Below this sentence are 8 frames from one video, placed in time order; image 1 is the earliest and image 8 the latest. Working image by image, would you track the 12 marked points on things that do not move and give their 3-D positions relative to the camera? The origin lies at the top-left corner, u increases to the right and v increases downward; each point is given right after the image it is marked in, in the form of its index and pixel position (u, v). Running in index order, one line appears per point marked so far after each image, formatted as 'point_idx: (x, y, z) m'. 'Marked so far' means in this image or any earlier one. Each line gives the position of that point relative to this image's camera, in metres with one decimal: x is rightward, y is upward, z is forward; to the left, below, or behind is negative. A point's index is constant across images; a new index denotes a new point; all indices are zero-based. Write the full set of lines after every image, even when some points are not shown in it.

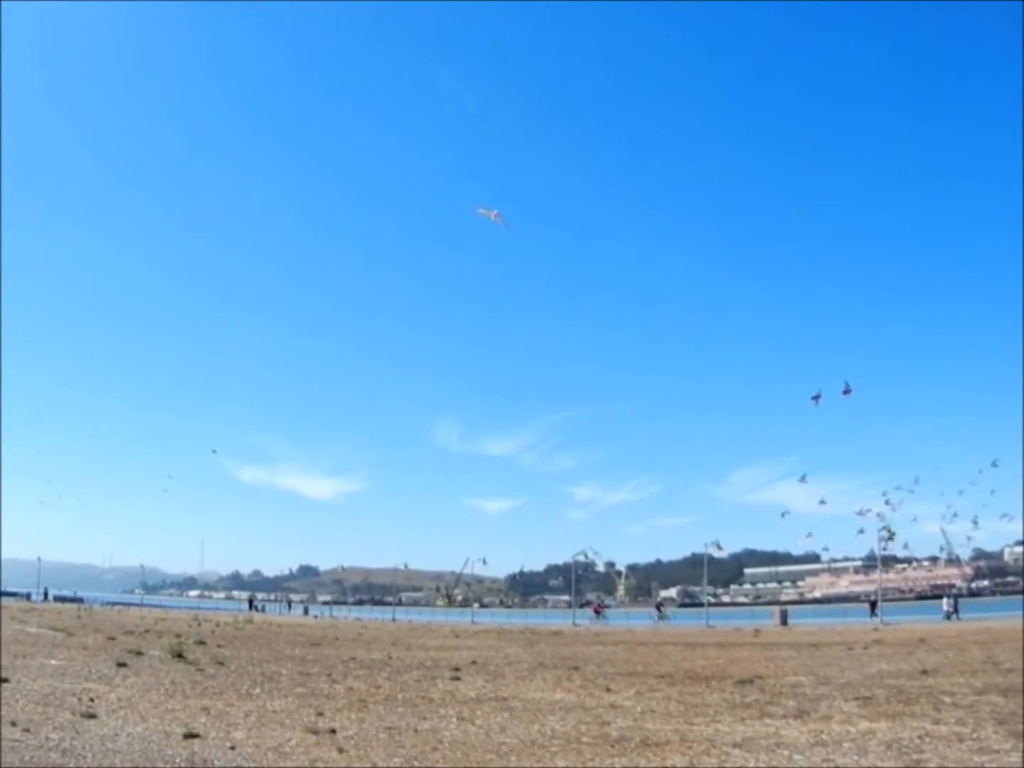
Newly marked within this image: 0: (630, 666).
0: (+1.2, -3.2, +11.3) m
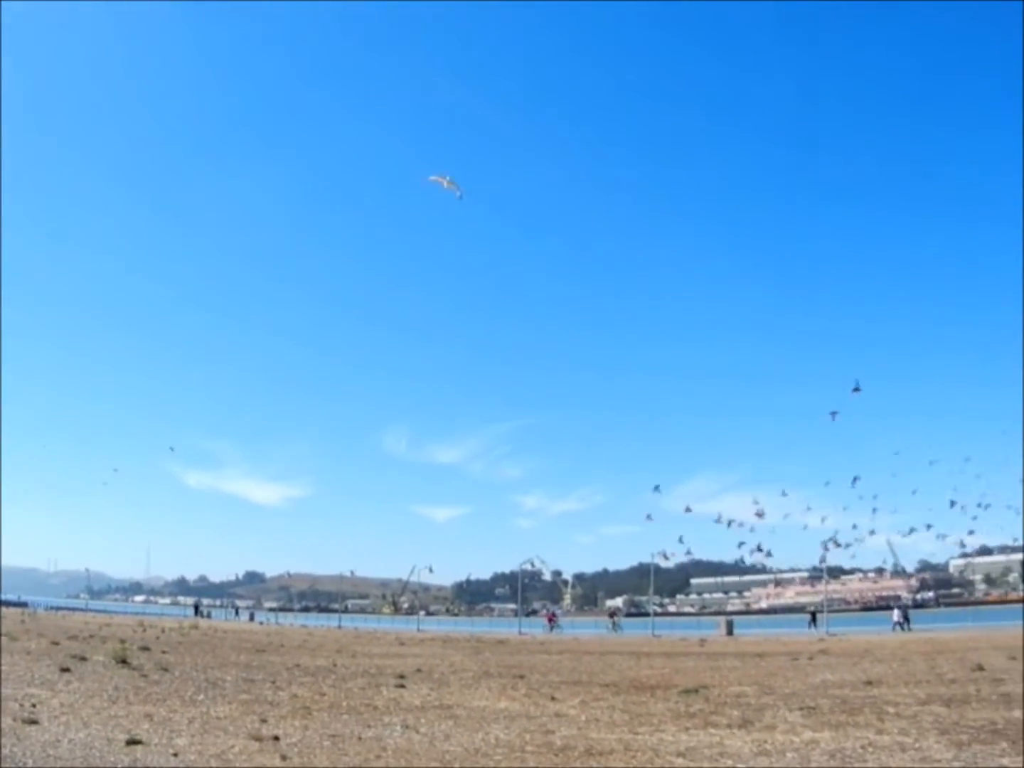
0: (+0.6, -3.3, +11.2) m
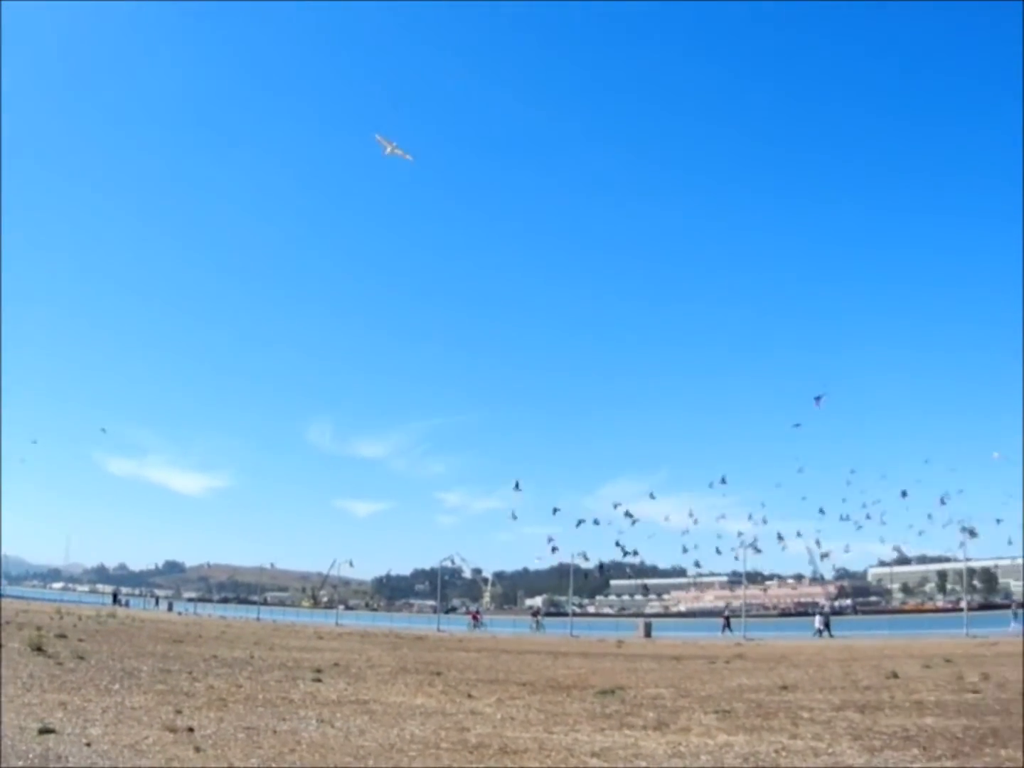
0: (-0.3, -3.3, +11.2) m
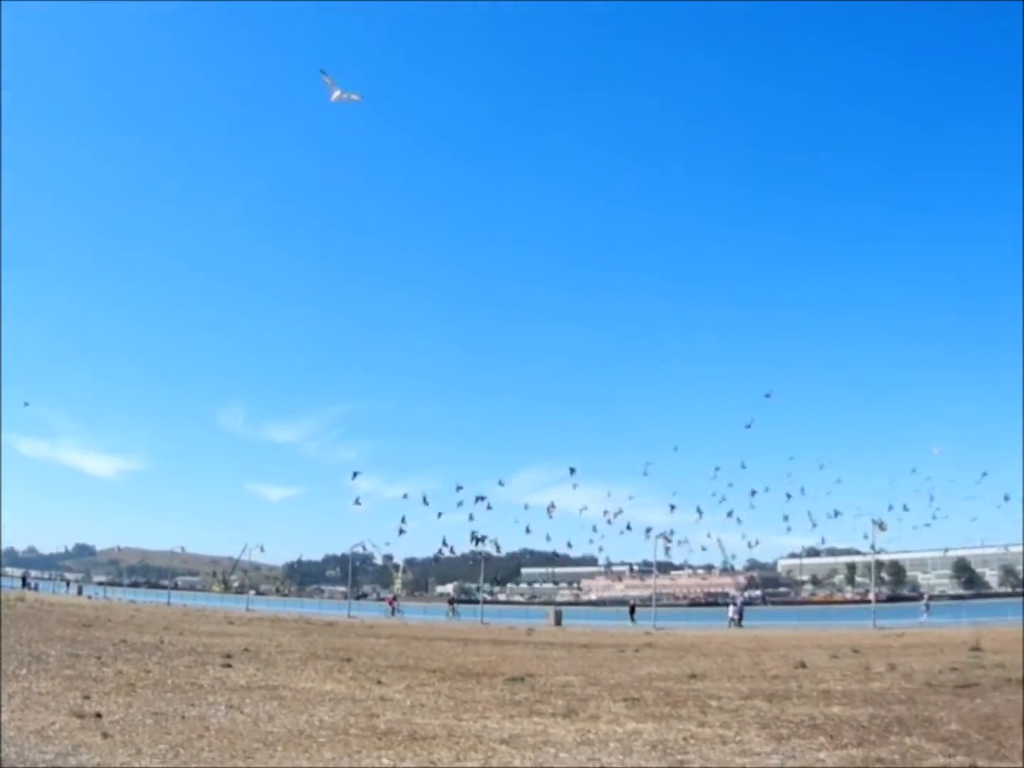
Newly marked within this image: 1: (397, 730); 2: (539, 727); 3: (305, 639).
0: (-1.3, -3.1, +11.1) m
1: (-1.2, -3.6, +10.3) m
2: (+0.3, -3.6, +10.4) m
3: (-2.4, -2.9, +11.4) m
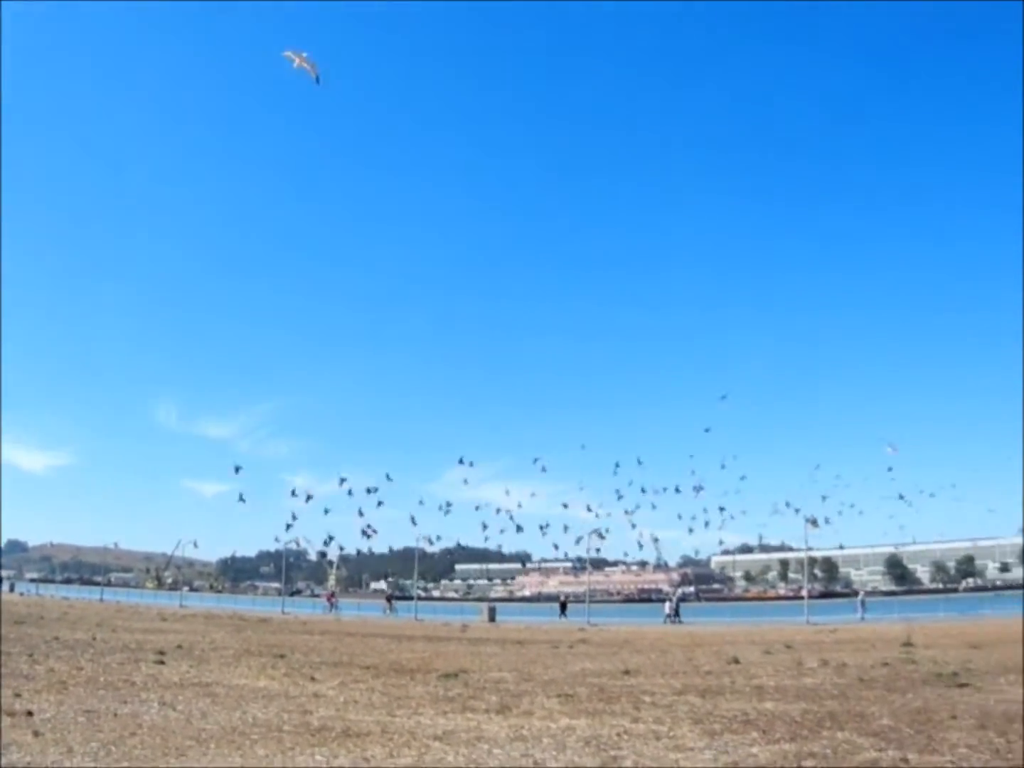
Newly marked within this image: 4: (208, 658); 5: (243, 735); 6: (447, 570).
0: (-2.0, -3.0, +11.1) m
1: (-1.9, -3.5, +10.2) m
2: (-0.4, -3.5, +10.3) m
3: (-3.2, -2.9, +11.3) m
4: (-3.5, -3.2, +11.5) m
5: (-2.8, -3.6, +10.1) m
6: (-0.7, -2.0, +10.4) m
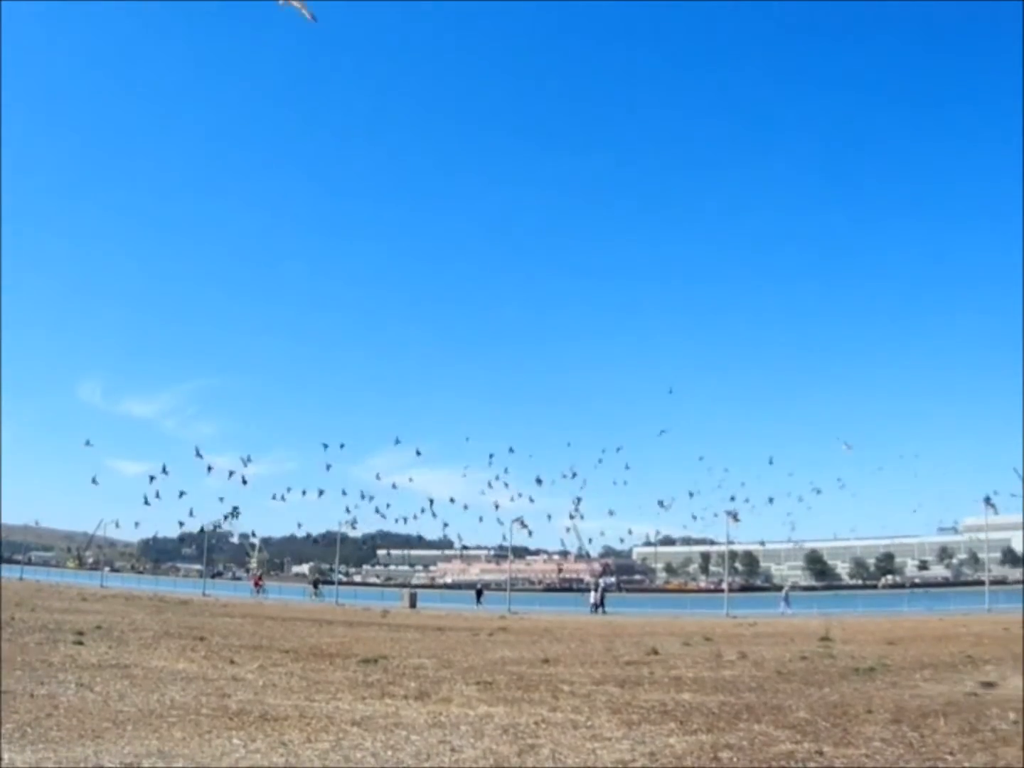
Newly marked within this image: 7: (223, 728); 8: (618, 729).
0: (-2.8, -2.8, +11.0) m
1: (-2.7, -3.4, +10.2) m
2: (-1.3, -3.4, +10.3) m
3: (-4.0, -2.6, +11.3) m
4: (-4.4, -2.9, +11.4) m
5: (-3.6, -3.4, +10.1) m
6: (-1.5, -1.8, +10.4) m
7: (-2.9, -3.4, +9.9) m
8: (+1.0, -3.5, +10.1) m
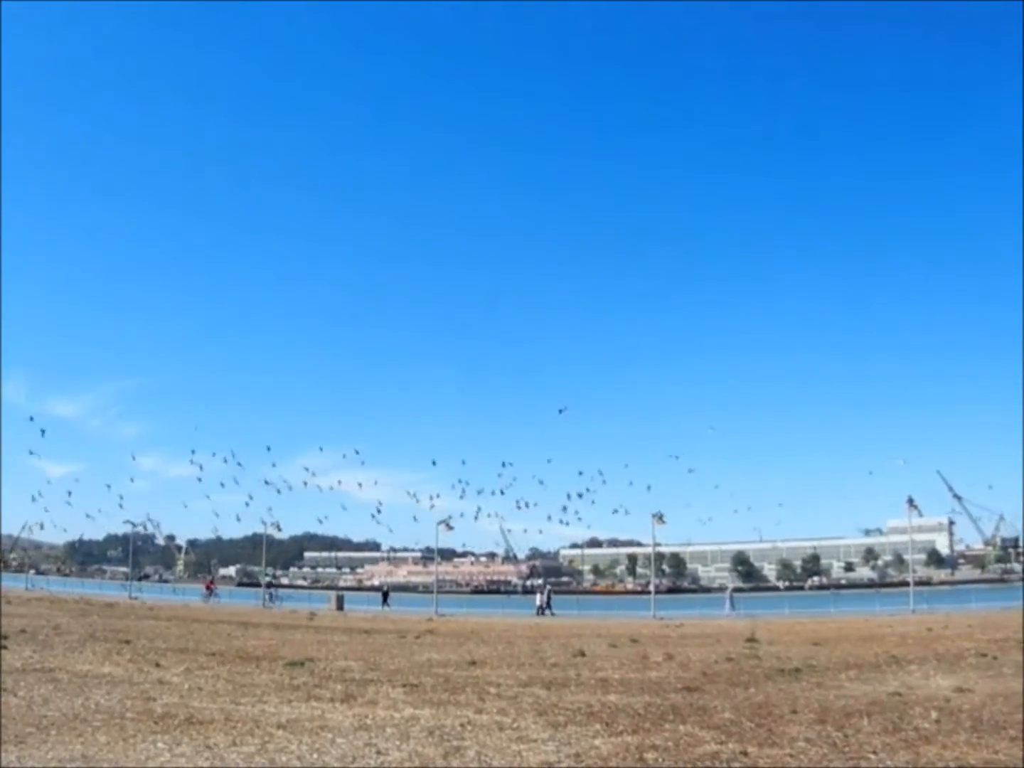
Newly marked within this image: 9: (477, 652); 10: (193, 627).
0: (-3.6, -2.9, +11.0) m
1: (-3.5, -3.4, +10.2) m
2: (-2.0, -3.4, +10.3) m
3: (-4.8, -2.7, +11.2) m
4: (-5.2, -3.0, +11.3) m
5: (-4.4, -3.4, +10.0) m
6: (-2.3, -1.8, +10.4) m
7: (-3.7, -3.5, +9.9) m
8: (+0.3, -3.6, +10.1) m
9: (-0.3, -3.0, +11.0) m
10: (-3.4, -2.7, +10.8) m
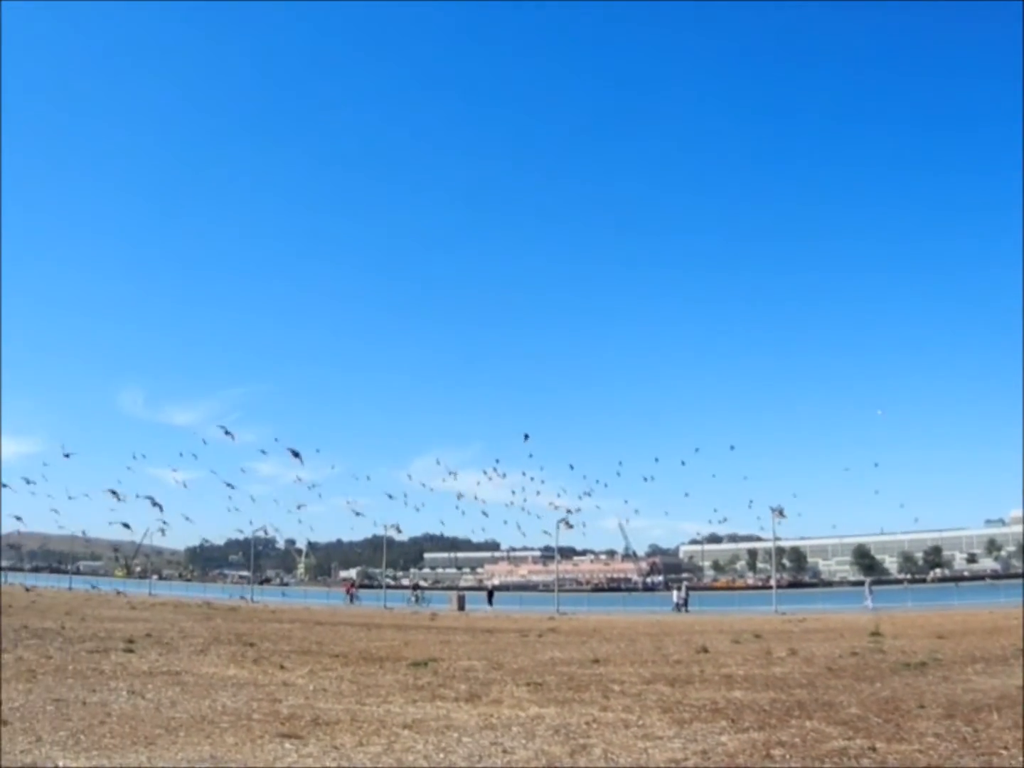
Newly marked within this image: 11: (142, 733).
0: (-2.3, -2.9, +11.1) m
1: (-2.2, -3.4, +10.2) m
2: (-0.7, -3.4, +10.3) m
3: (-3.5, -2.7, +11.3) m
4: (-3.9, -3.0, +11.4) m
5: (-3.1, -3.5, +10.1) m
6: (-1.0, -1.8, +10.4) m
7: (-2.4, -3.5, +9.9) m
8: (+1.6, -3.5, +10.1) m
9: (+1.0, -2.9, +11.0) m
10: (-2.1, -2.7, +10.9) m
11: (-3.7, -3.5, +9.8) m
